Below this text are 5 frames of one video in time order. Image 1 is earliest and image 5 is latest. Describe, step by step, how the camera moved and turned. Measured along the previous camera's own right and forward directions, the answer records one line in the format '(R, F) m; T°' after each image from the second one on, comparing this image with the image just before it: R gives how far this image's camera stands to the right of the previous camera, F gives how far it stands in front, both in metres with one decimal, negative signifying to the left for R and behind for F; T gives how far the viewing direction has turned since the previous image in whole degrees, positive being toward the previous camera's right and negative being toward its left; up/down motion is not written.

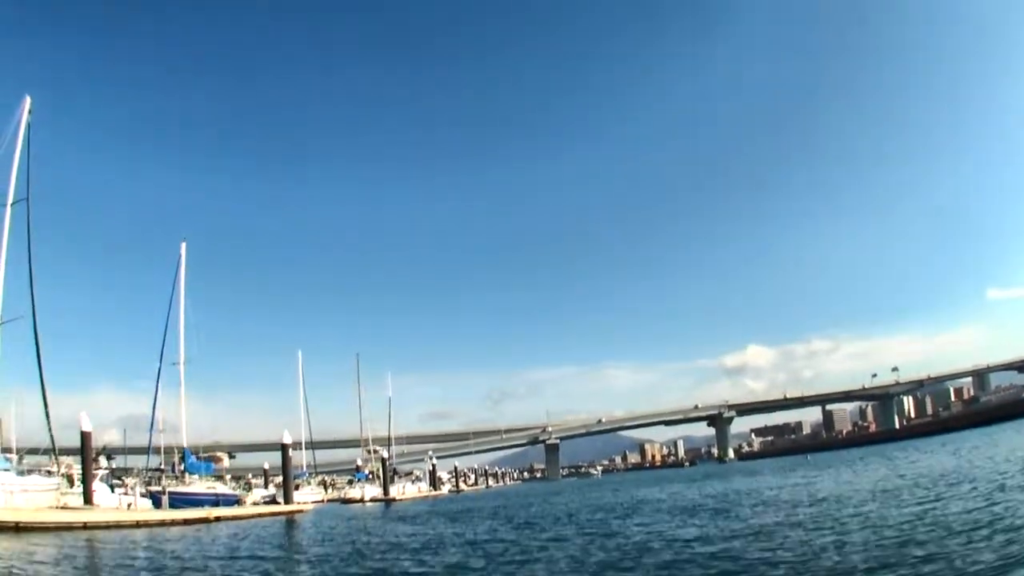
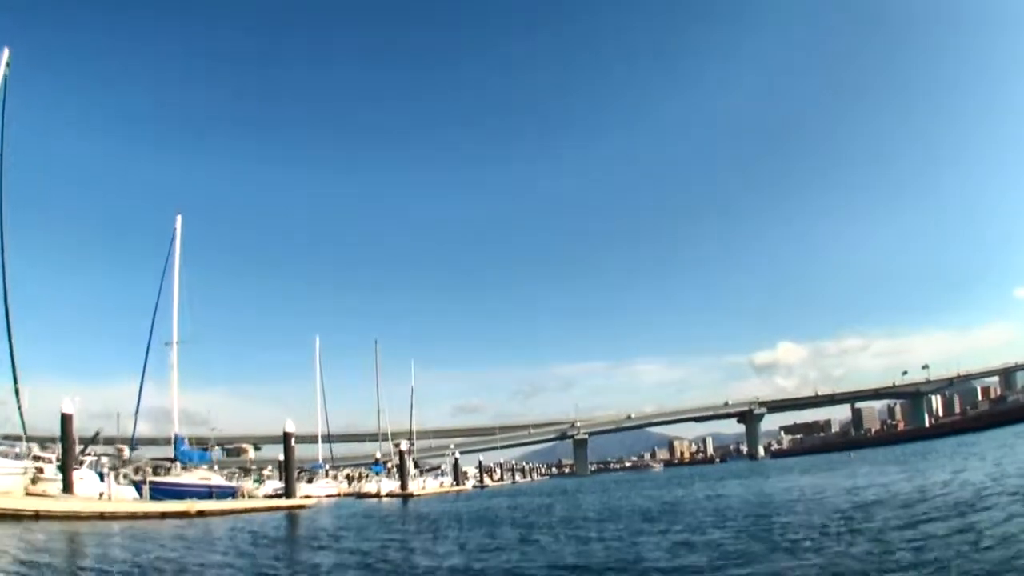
(+0.1, +2.2) m; -2°
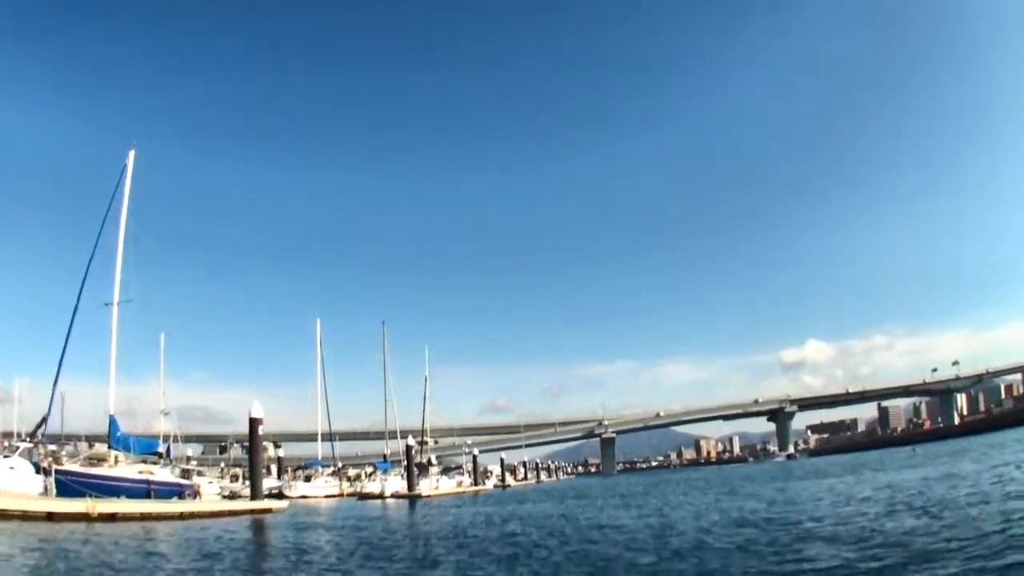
(+0.1, +4.3) m; -2°
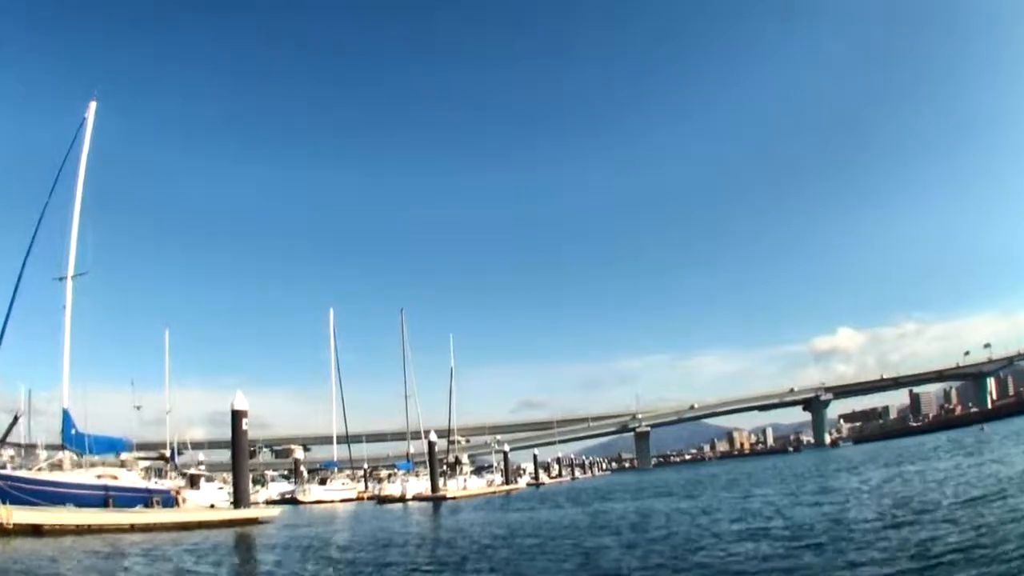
(-0.1, +3.0) m; -2°
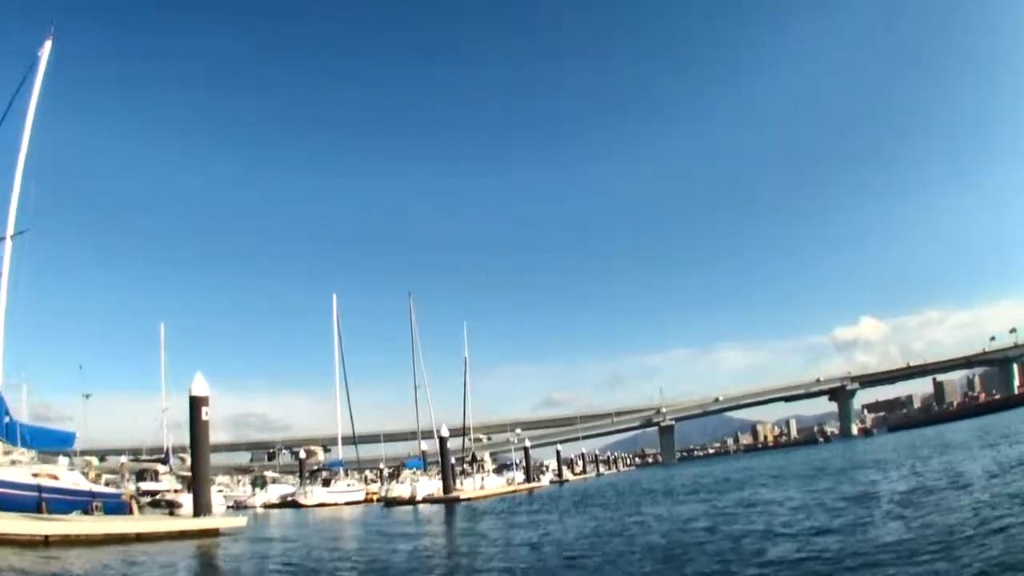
(+0.1, +2.5) m; -1°
